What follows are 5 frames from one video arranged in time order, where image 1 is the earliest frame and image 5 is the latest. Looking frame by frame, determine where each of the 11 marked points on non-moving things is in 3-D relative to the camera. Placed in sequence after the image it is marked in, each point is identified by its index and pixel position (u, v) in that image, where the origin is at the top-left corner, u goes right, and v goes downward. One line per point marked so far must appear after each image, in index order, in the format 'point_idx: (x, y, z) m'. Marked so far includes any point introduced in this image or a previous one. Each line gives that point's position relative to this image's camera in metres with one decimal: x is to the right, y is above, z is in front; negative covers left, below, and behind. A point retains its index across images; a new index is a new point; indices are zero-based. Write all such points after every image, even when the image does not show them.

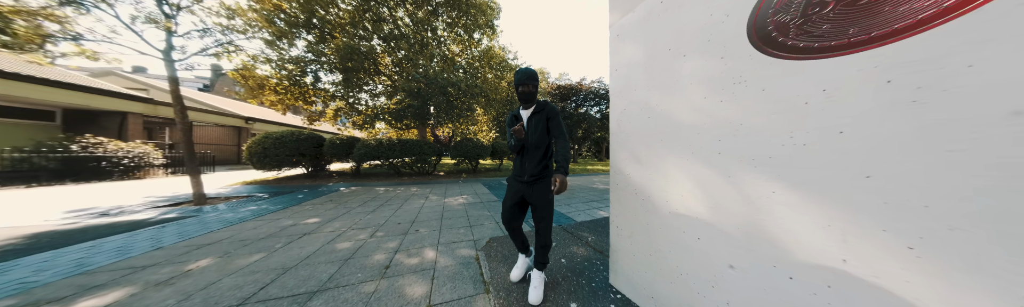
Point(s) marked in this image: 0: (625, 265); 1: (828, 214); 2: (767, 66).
0: (+1.0, -1.0, +1.5) m
1: (+1.4, -0.2, +0.7) m
2: (+1.3, +0.4, +0.9) m
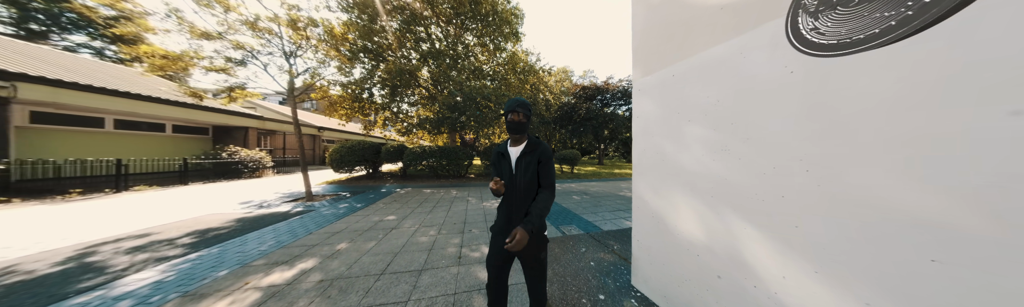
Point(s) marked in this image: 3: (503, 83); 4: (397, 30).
0: (+1.5, -1.4, +1.9) m
1: (+1.8, -0.6, +1.1) m
2: (+1.7, +0.1, +1.2) m
3: (-0.7, +5.6, +12.5) m
4: (-7.7, +8.5, +10.1) m
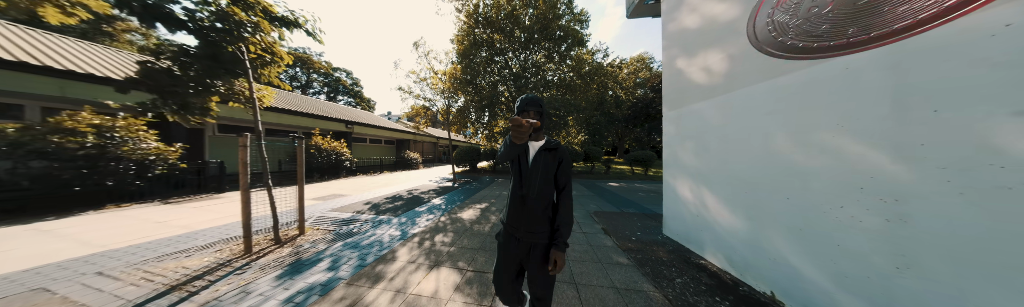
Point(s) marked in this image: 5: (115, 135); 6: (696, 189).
0: (+3.2, -1.4, +3.3) m
1: (+3.1, -0.6, +2.5) m
2: (+3.1, 0.0, +2.6) m
3: (+4.8, +5.5, +14.0) m
4: (-2.6, +8.4, +14.3) m
5: (-13.4, +0.6, +5.4) m
6: (+3.1, -0.6, +2.7) m
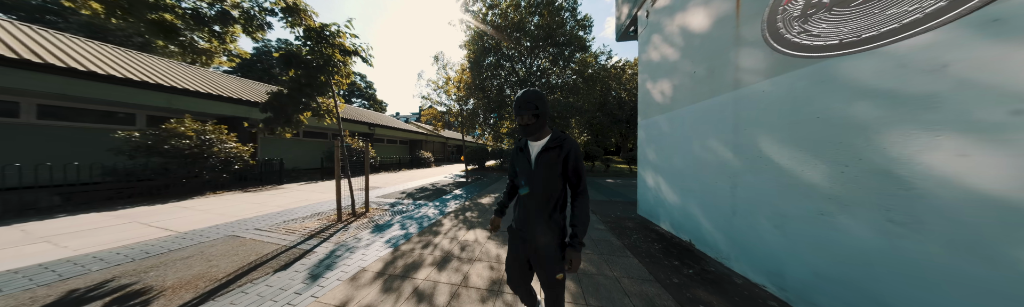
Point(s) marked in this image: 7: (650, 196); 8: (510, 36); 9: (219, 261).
0: (+3.5, -1.4, +4.4) m
1: (+3.3, -0.6, +3.6) m
2: (+3.4, +0.1, +3.7) m
3: (+5.4, +5.6, +15.0) m
4: (-2.0, +8.5, +15.5) m
5: (-13.0, +0.7, +6.9) m
6: (+3.4, -0.6, +3.8) m
7: (+3.4, -1.1, +4.0) m
8: (-0.1, +10.9, +15.2) m
9: (-4.9, -1.8, +2.7) m
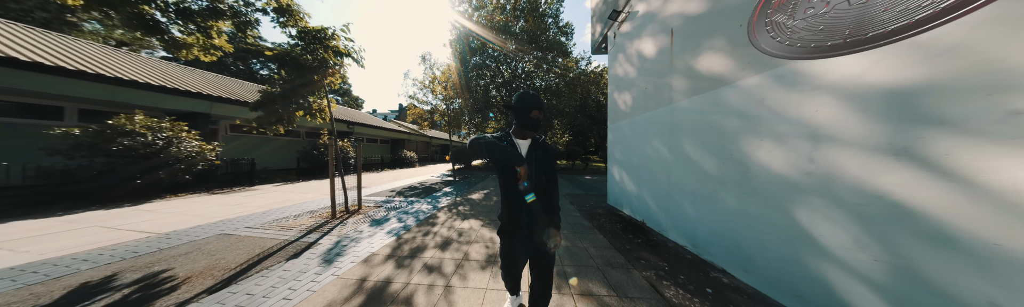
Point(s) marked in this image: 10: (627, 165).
0: (+3.1, -1.3, +5.3) m
1: (+3.1, -0.6, +4.4) m
2: (+3.1, +0.1, +4.5) m
3: (+4.1, +5.6, +16.0) m
4: (-3.3, +8.5, +15.8) m
5: (-13.5, +0.7, +6.3) m
6: (+3.1, -0.6, +4.6) m
7: (+3.1, -1.1, +4.9) m
8: (-1.4, +11.0, +15.7) m
9: (-5.0, -1.8, +2.8) m
10: (+3.1, -0.3, +4.5) m
